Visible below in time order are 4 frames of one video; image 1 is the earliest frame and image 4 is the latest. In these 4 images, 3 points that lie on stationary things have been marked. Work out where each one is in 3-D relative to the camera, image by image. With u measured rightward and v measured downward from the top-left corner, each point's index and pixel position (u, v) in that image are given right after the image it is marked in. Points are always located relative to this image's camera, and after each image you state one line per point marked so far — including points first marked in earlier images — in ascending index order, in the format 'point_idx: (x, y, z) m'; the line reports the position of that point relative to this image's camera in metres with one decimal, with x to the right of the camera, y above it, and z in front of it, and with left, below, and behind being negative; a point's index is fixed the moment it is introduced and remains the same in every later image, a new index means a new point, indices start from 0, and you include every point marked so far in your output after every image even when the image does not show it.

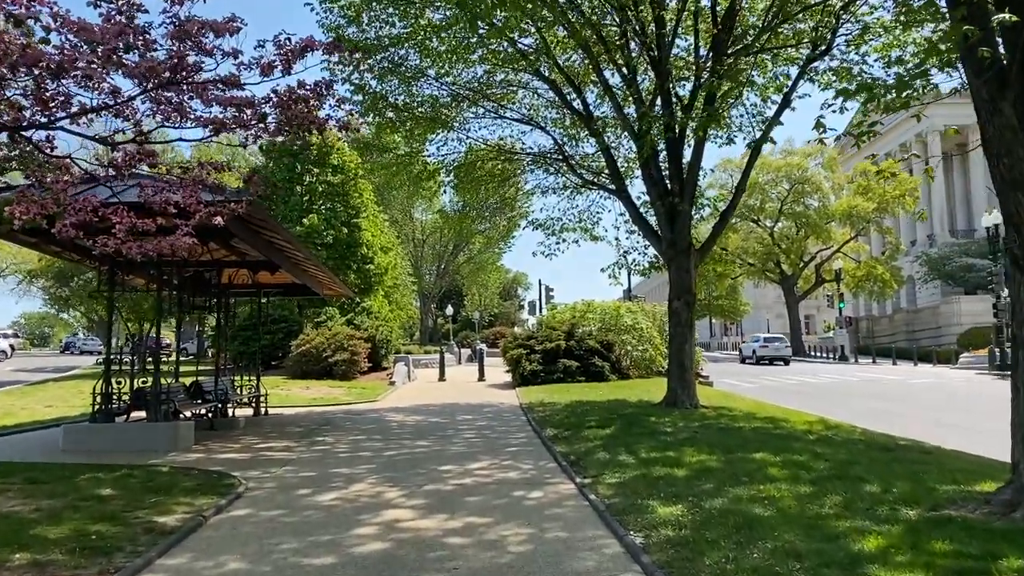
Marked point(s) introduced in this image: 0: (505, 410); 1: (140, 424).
0: (-0.1, -2.4, +16.7) m
1: (-4.8, -1.8, +11.0) m
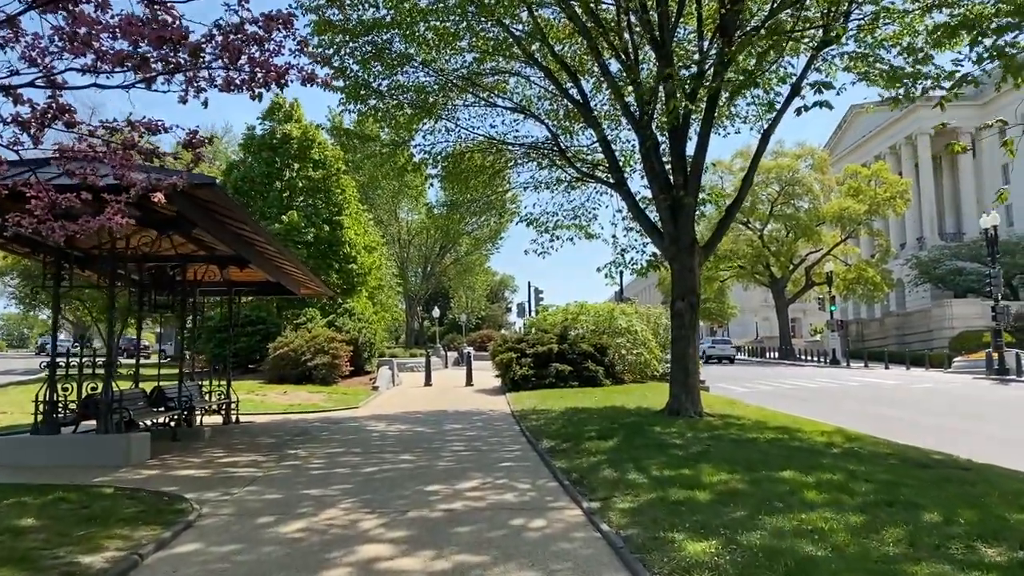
0: (-0.3, -2.4, +15.6) m
1: (-4.9, -1.7, +9.8) m
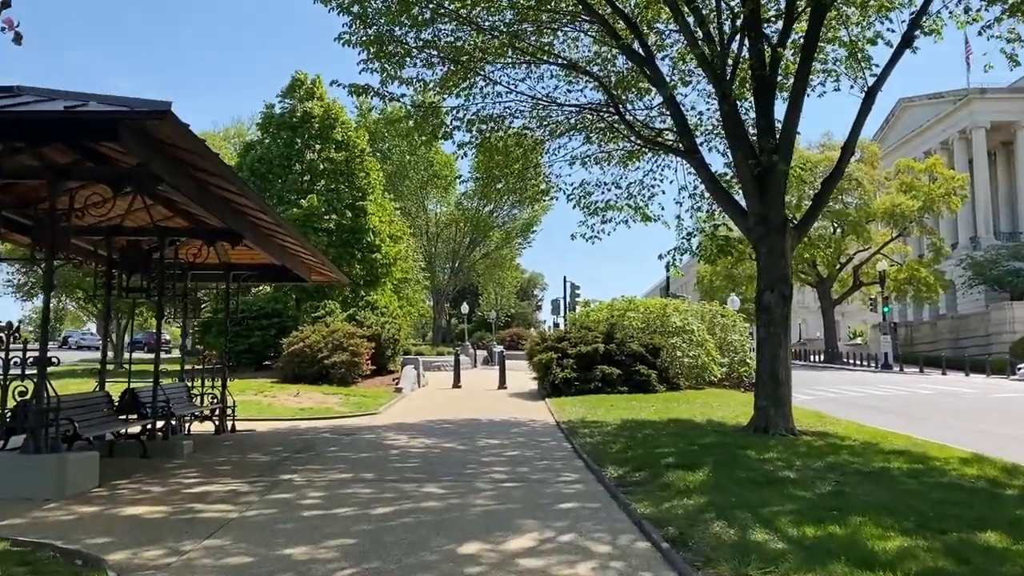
0: (+0.4, -2.2, +13.0) m
1: (-4.3, -1.5, +7.4) m
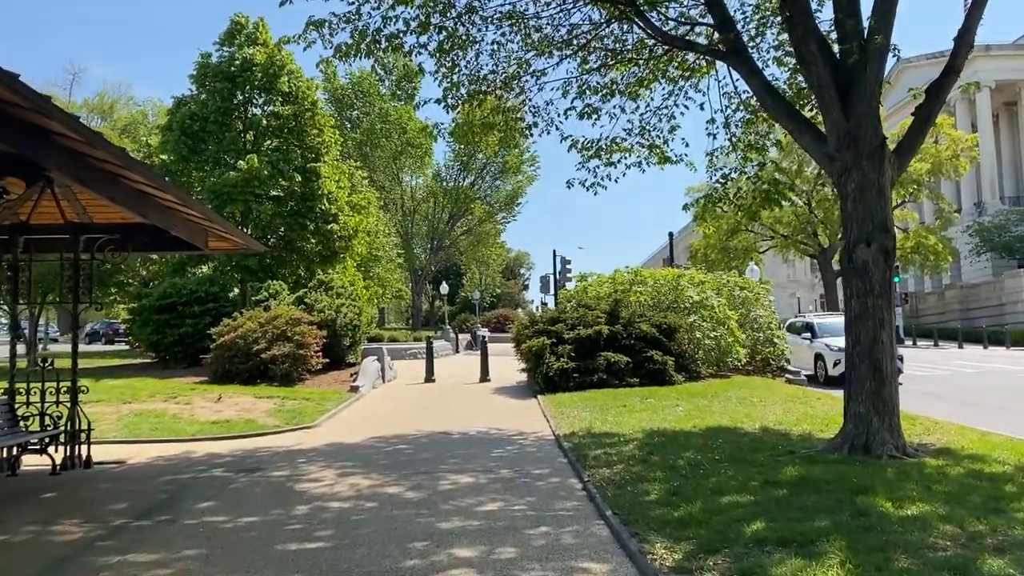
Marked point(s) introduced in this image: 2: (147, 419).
0: (+0.2, -1.8, +9.0) m
1: (-4.5, -1.3, +3.4) m
2: (-5.4, -1.9, +12.6) m
